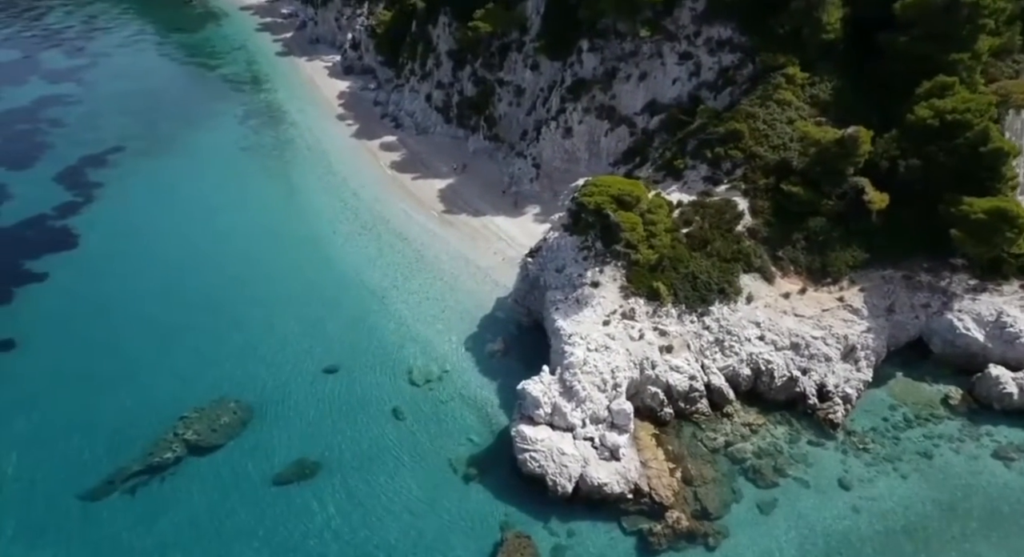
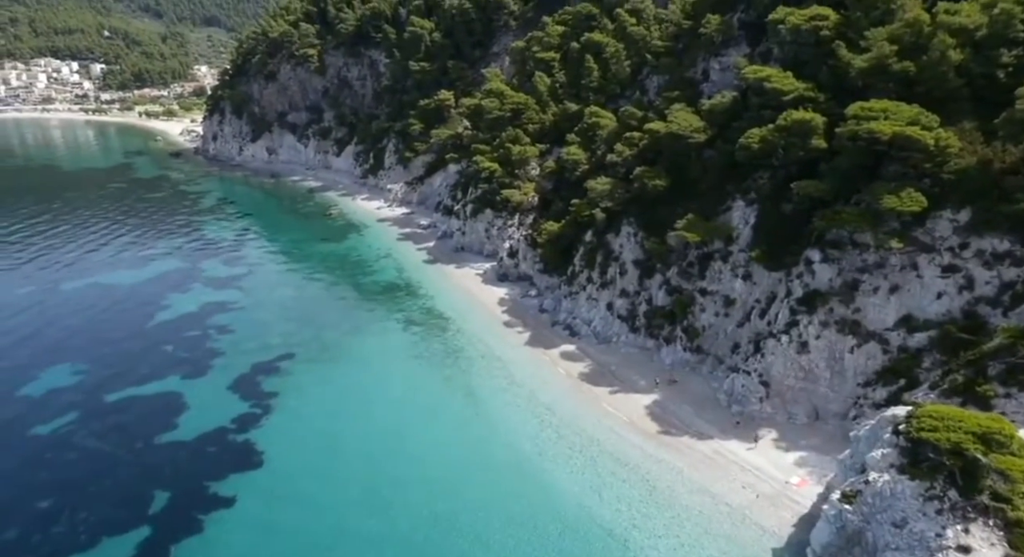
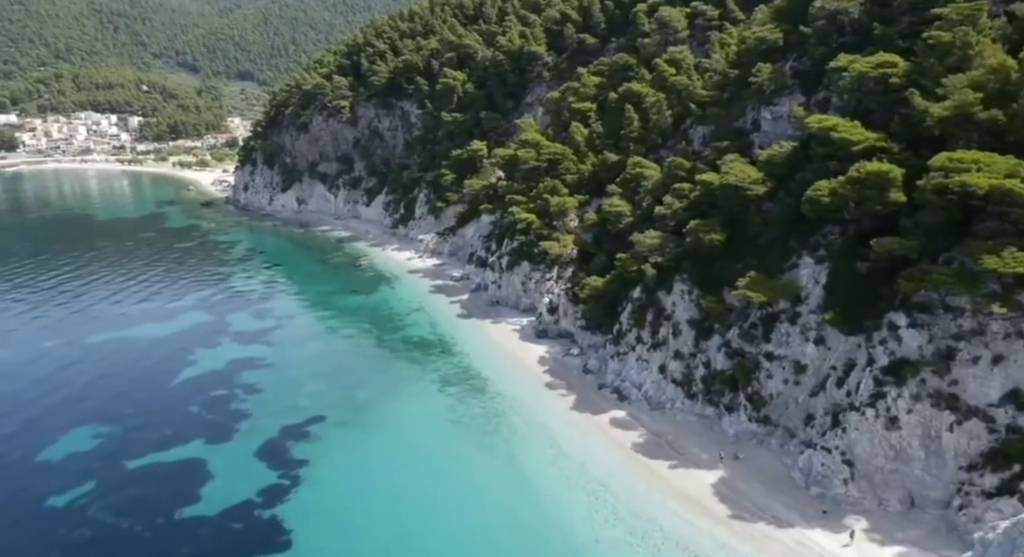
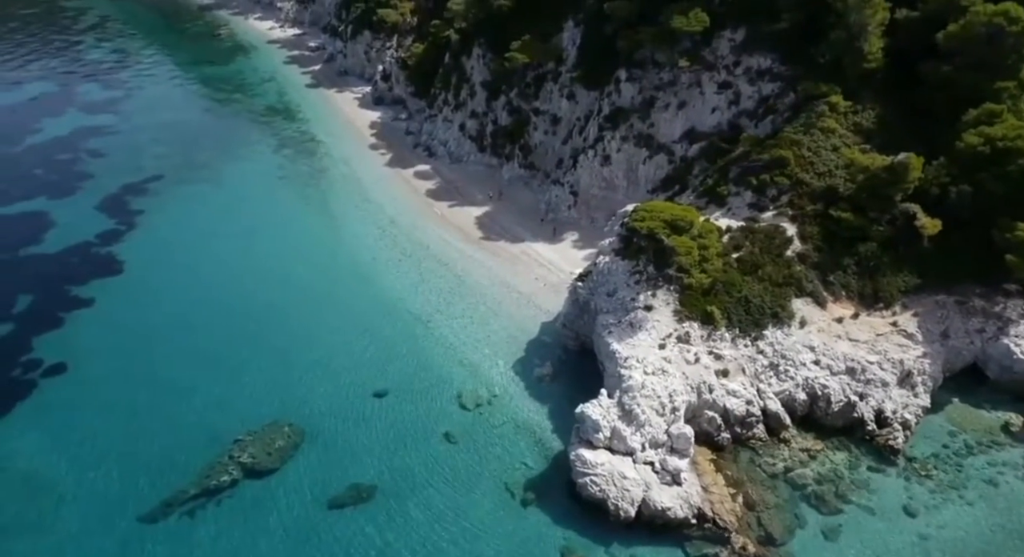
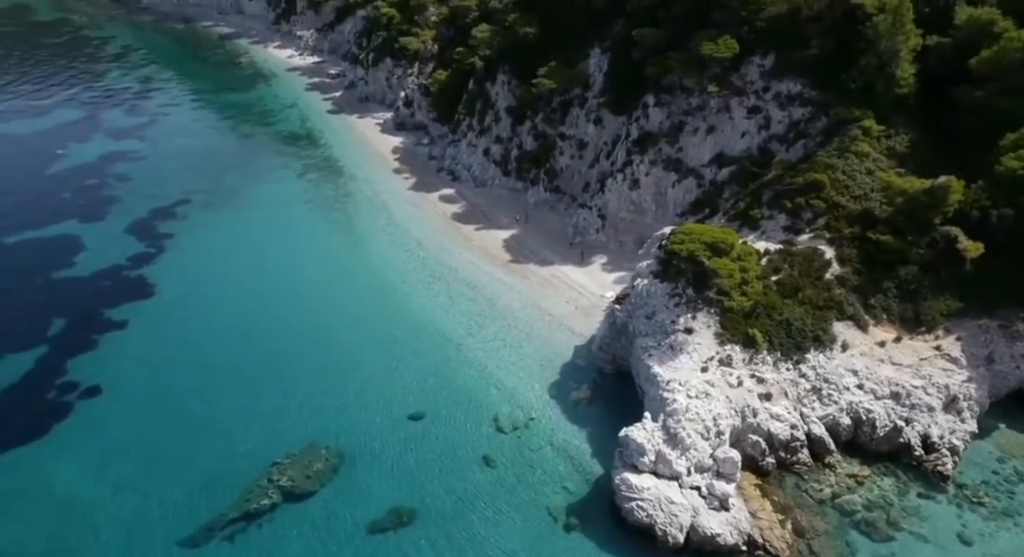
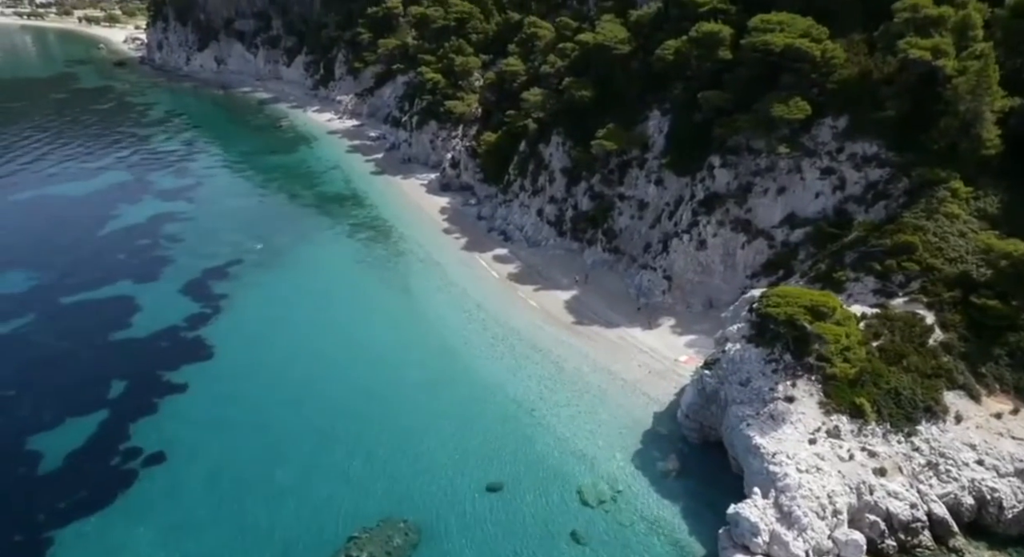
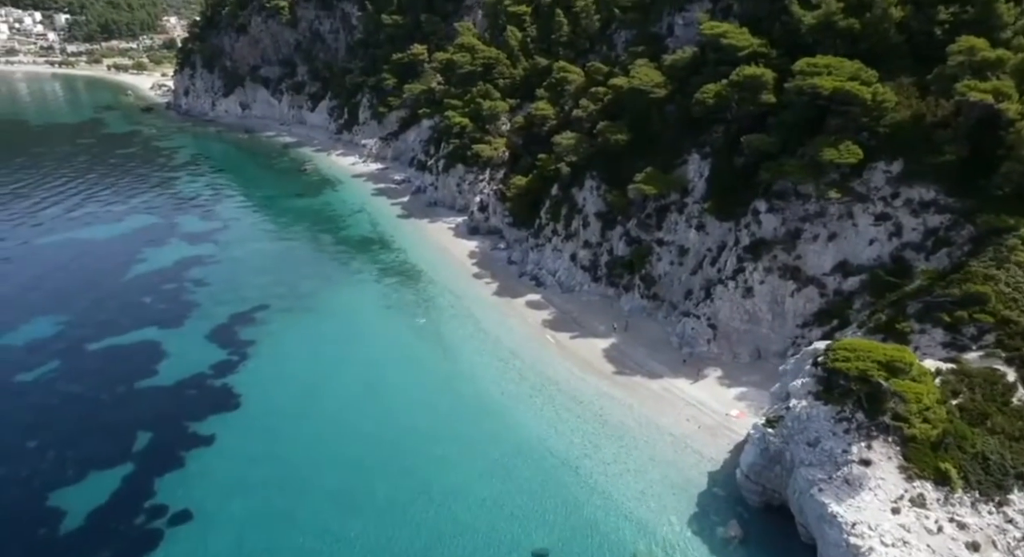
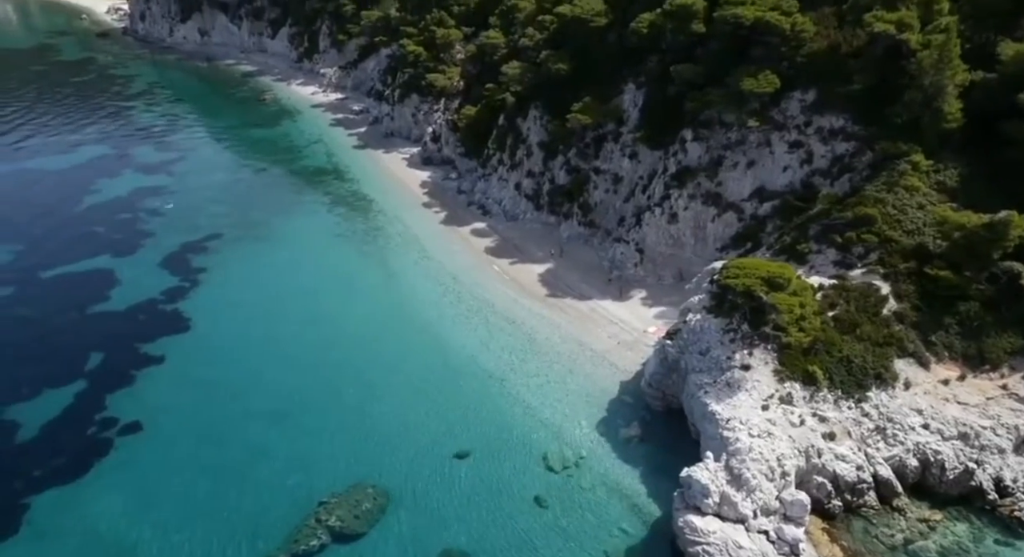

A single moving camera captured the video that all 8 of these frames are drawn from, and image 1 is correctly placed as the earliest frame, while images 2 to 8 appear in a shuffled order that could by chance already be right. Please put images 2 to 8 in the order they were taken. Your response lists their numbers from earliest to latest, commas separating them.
4, 5, 8, 6, 7, 2, 3
